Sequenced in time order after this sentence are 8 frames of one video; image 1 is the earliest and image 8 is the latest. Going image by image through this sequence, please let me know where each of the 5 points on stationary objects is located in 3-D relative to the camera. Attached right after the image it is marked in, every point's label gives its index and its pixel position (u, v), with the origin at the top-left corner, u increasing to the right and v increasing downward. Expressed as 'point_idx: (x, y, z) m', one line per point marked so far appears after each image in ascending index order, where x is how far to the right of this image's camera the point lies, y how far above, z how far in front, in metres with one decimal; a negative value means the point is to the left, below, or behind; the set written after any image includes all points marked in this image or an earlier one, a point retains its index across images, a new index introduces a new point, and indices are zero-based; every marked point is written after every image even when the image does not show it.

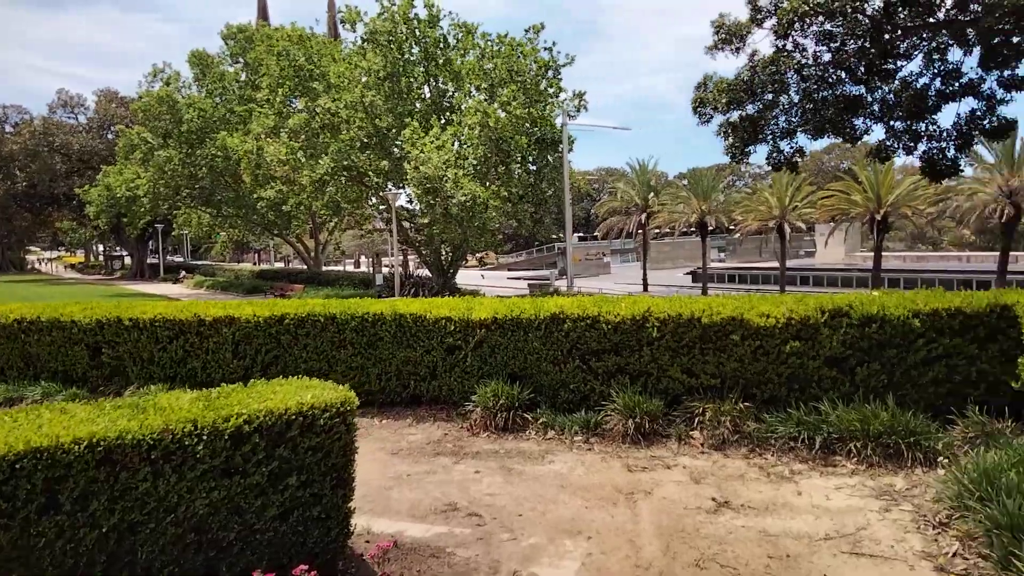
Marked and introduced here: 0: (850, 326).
0: (+2.1, -0.2, +4.5) m
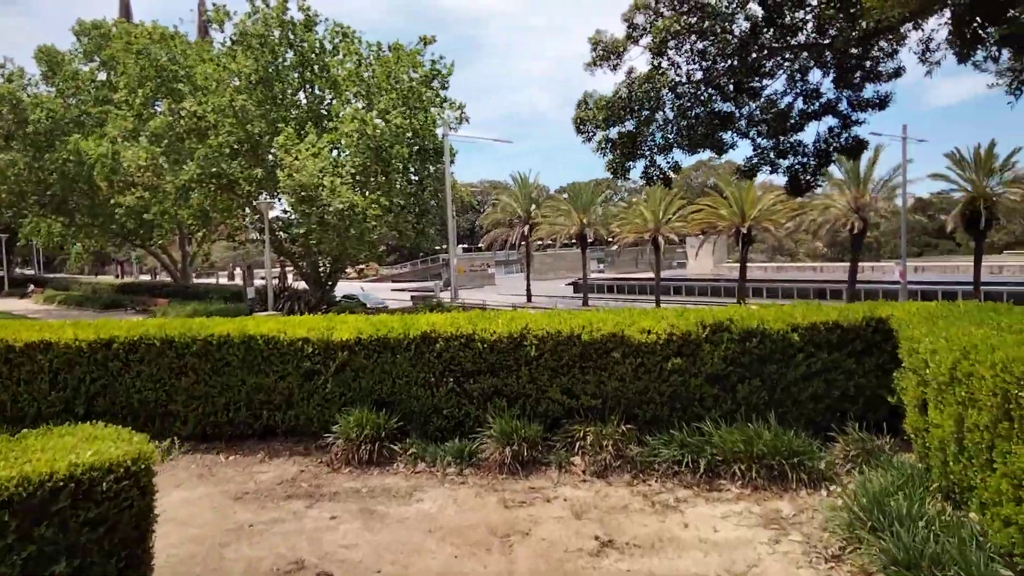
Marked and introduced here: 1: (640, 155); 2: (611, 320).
0: (+1.3, -0.3, +4.3) m
1: (+1.7, +1.7, +9.3) m
2: (+0.6, -0.2, +4.7) m
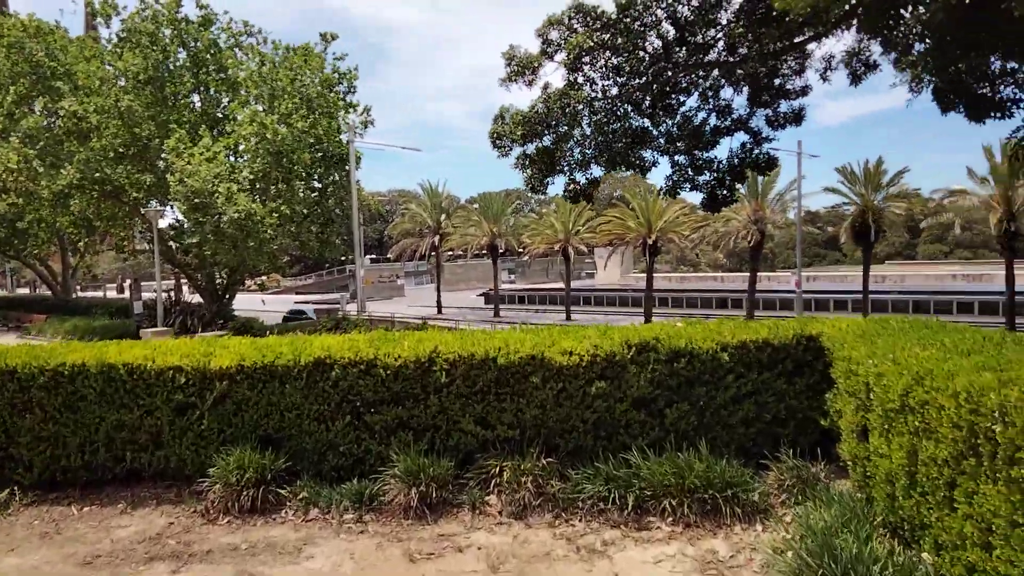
0: (+0.8, -0.4, +4.0) m
1: (+0.6, +1.5, +9.0) m
2: (+0.1, -0.3, +4.2) m
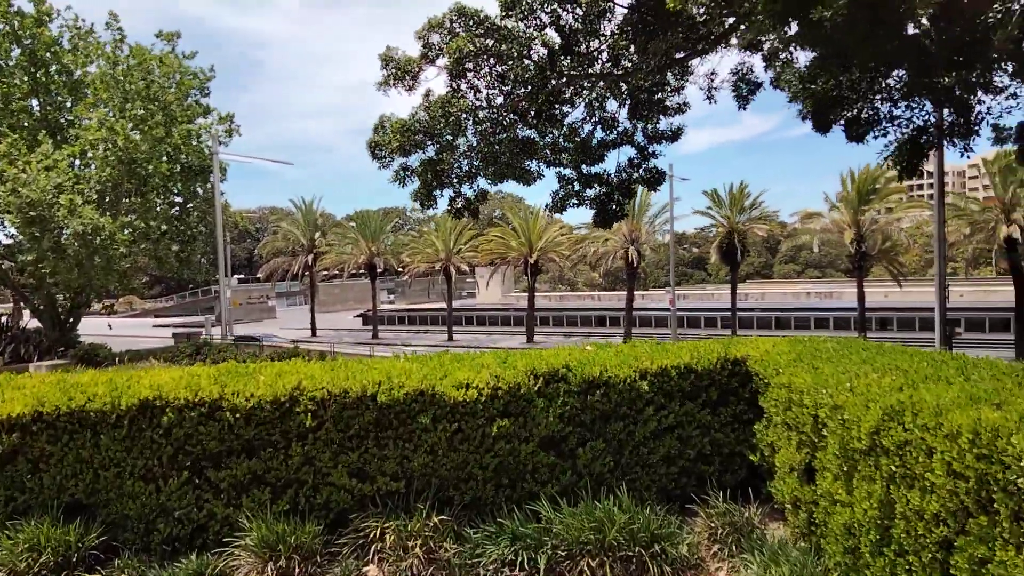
0: (+0.3, -0.5, +3.4) m
1: (-0.8, +1.3, +8.4) m
2: (-0.5, -0.4, +3.5) m
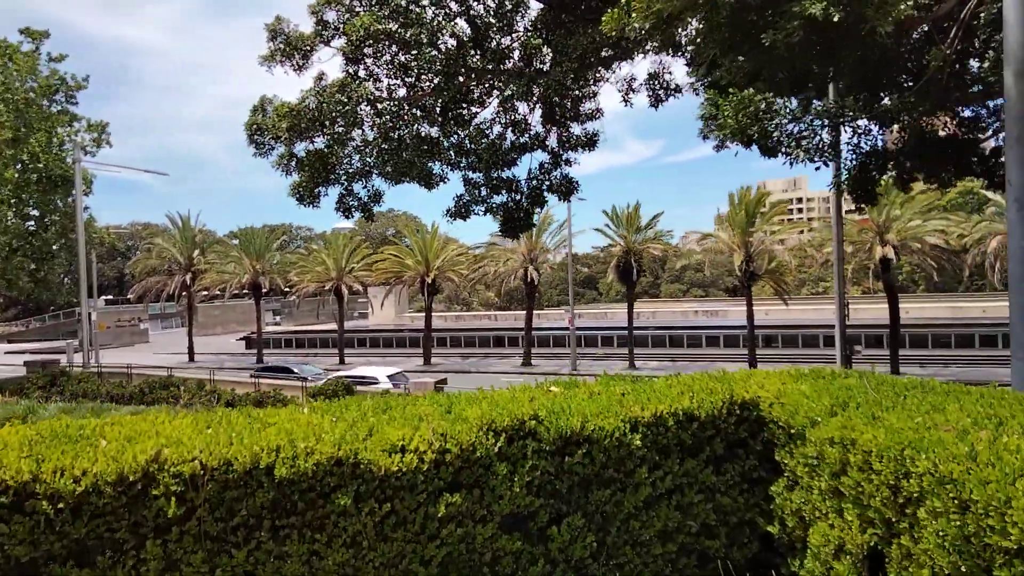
0: (+0.1, -0.6, +2.6) m
1: (-1.7, +1.1, +7.4) m
2: (-0.7, -0.5, +2.6) m
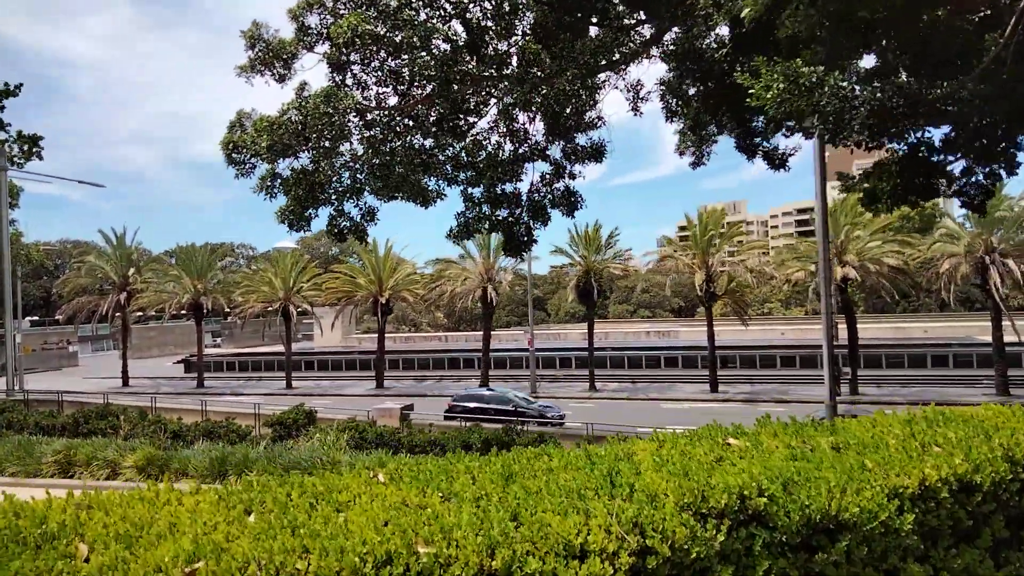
0: (+0.6, -0.6, +1.7) m
1: (-1.5, +0.9, +6.4) m
2: (-0.1, -0.5, +1.6) m
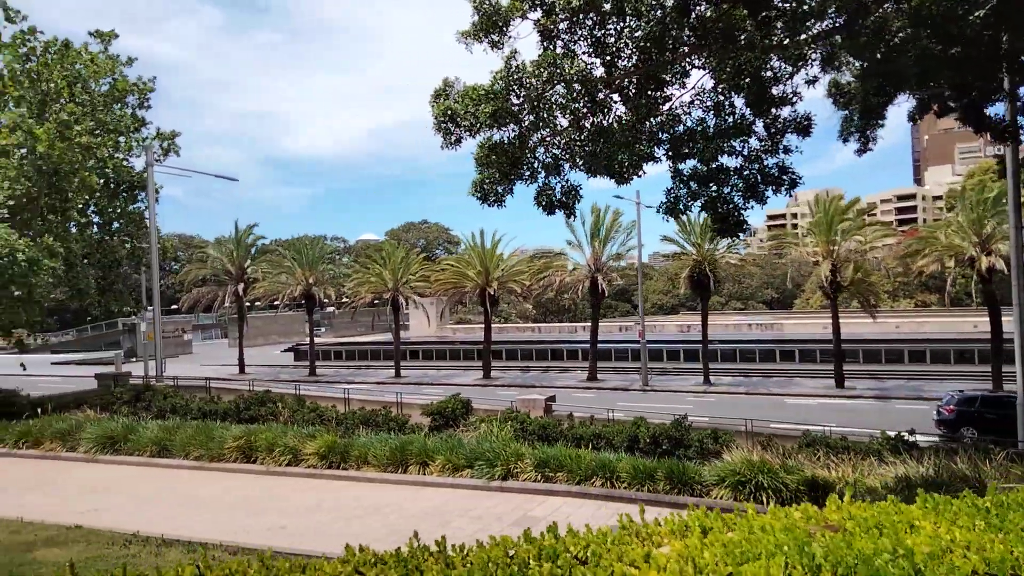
0: (+2.4, -0.6, +1.2) m
1: (+0.8, +1.0, +6.1) m
2: (+1.6, -0.5, +1.2) m
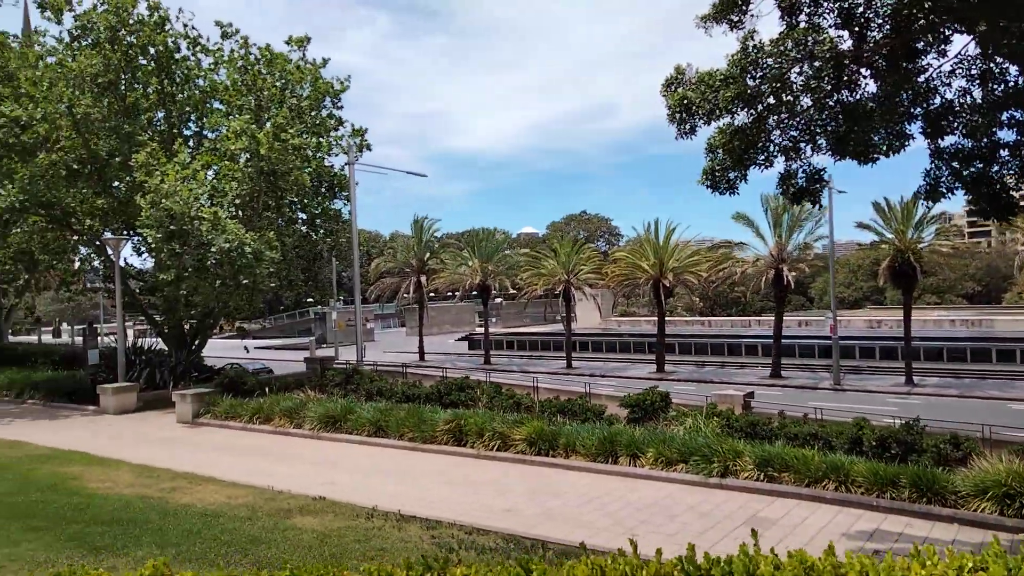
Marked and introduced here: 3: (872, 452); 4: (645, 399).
0: (+3.4, -0.5, +0.4) m
1: (+2.8, +1.1, +5.5) m
2: (+2.7, -0.4, +0.6) m
3: (+5.6, -2.5, +11.2) m
4: (+2.5, -2.1, +13.9) m
